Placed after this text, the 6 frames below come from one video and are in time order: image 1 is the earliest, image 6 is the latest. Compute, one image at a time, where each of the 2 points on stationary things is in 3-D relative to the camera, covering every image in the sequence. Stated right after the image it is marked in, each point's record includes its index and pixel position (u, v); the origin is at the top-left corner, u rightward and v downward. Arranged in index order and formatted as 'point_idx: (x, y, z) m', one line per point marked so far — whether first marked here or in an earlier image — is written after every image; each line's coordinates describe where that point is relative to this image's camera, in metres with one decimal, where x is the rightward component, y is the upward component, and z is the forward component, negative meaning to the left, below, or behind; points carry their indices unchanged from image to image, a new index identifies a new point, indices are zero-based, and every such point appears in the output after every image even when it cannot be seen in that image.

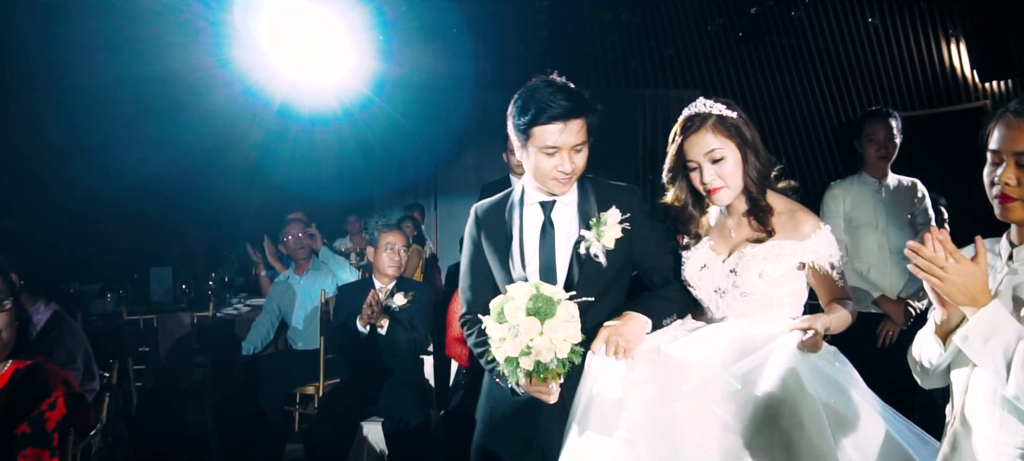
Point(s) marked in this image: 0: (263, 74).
0: (-1.9, +1.2, +5.3) m
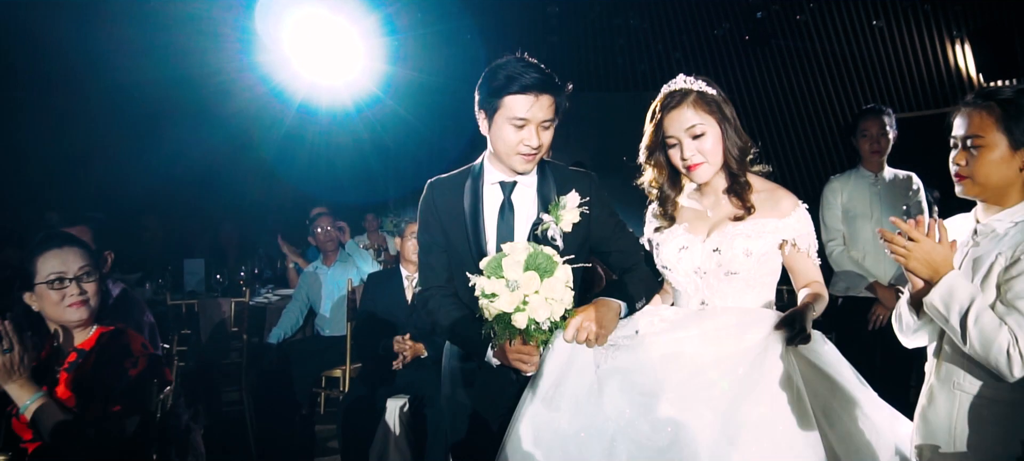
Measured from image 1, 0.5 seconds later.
0: (-1.8, +1.2, +5.5) m
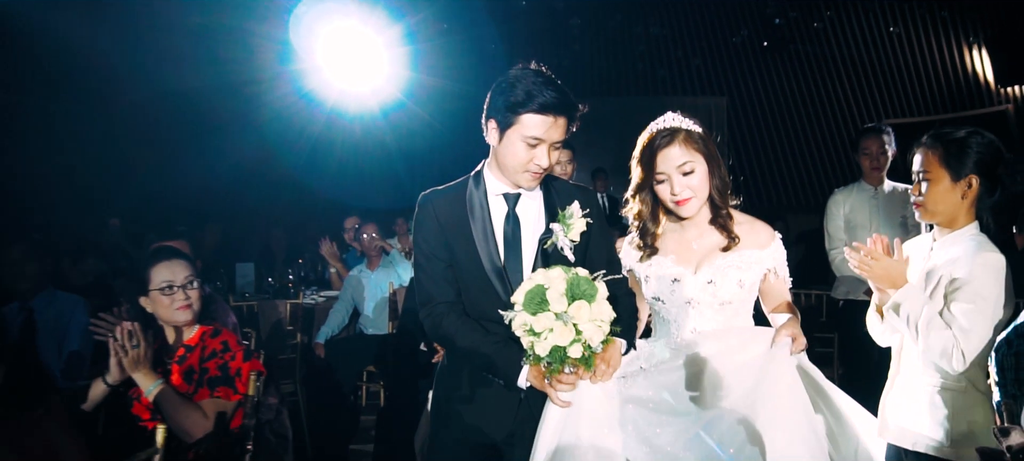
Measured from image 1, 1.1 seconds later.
0: (-1.6, +1.2, +5.9) m
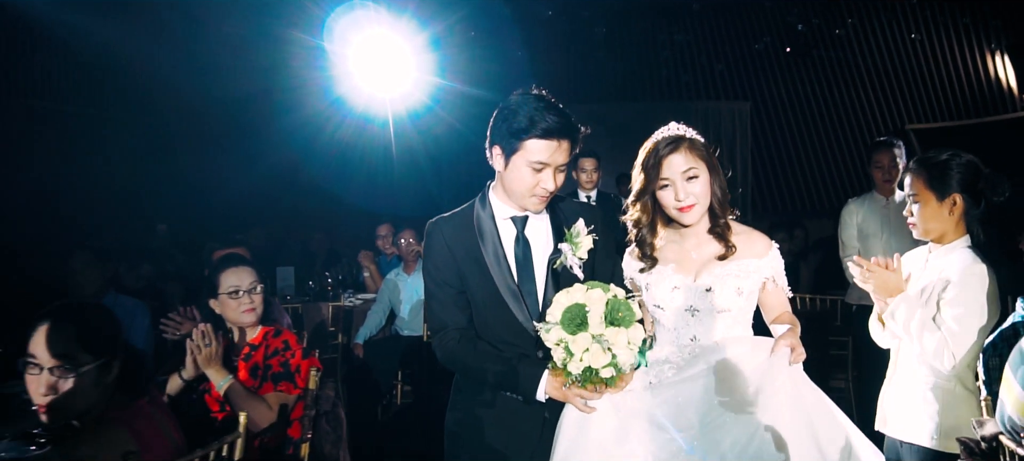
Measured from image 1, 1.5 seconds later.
0: (-1.4, +1.2, +6.1) m
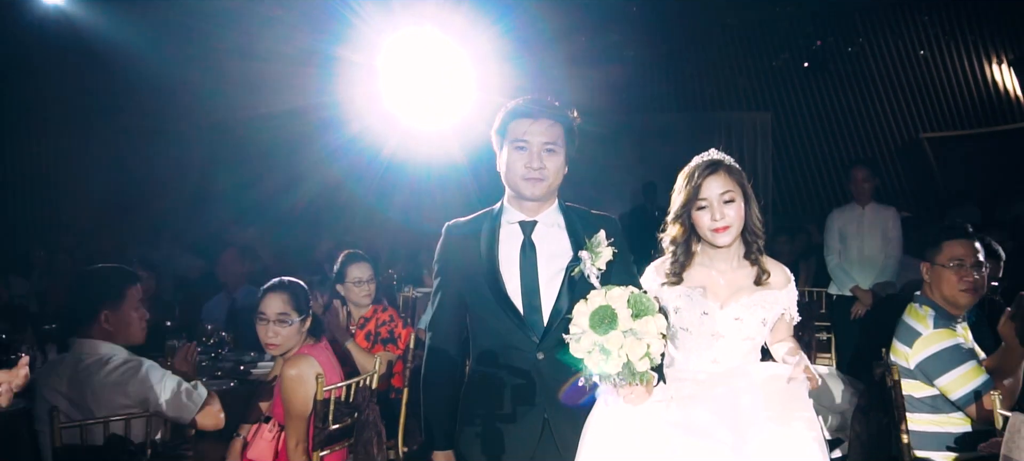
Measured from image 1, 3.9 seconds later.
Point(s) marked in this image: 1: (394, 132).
0: (-1.0, +1.1, +6.9) m
1: (-1.0, +1.1, +7.2) m
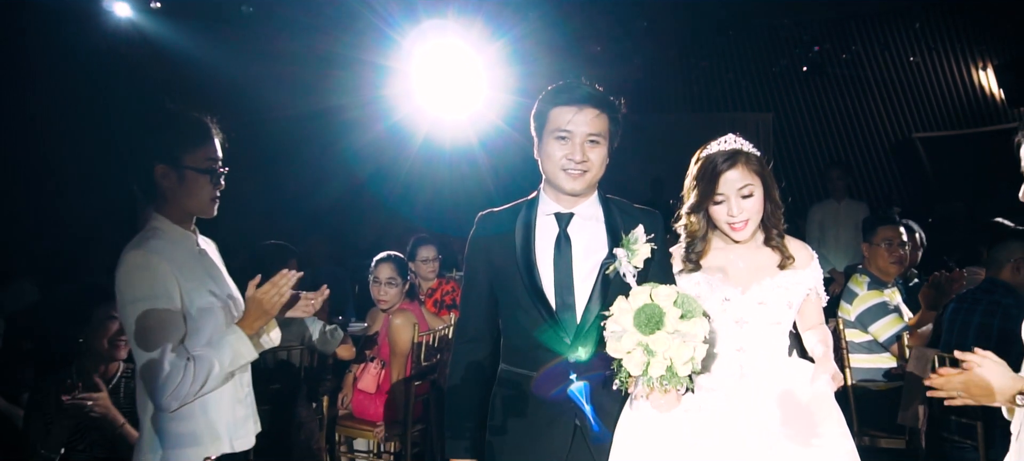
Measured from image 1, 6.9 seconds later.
0: (-0.7, +1.2, +7.7) m
1: (-0.7, +1.2, +7.9) m
